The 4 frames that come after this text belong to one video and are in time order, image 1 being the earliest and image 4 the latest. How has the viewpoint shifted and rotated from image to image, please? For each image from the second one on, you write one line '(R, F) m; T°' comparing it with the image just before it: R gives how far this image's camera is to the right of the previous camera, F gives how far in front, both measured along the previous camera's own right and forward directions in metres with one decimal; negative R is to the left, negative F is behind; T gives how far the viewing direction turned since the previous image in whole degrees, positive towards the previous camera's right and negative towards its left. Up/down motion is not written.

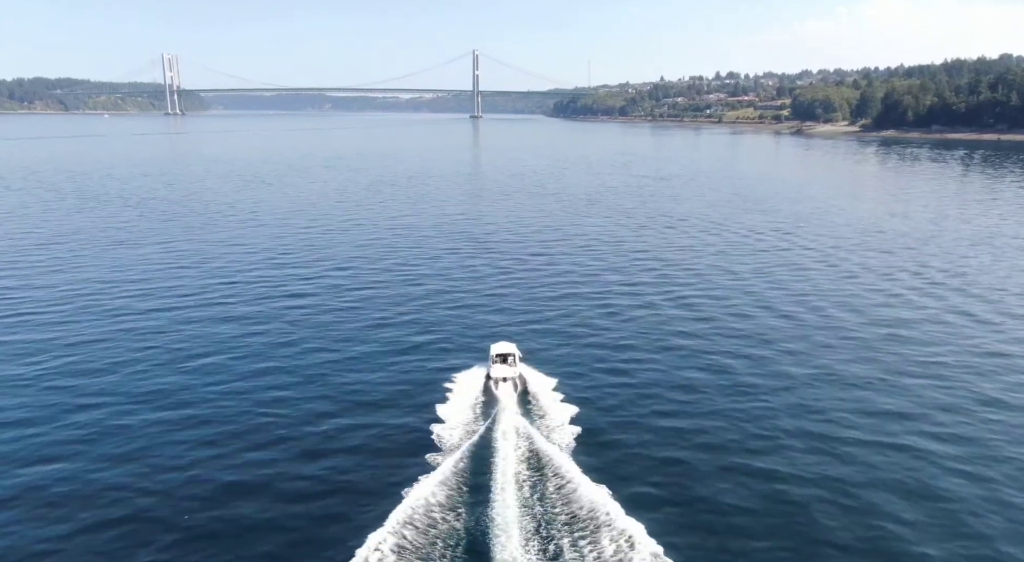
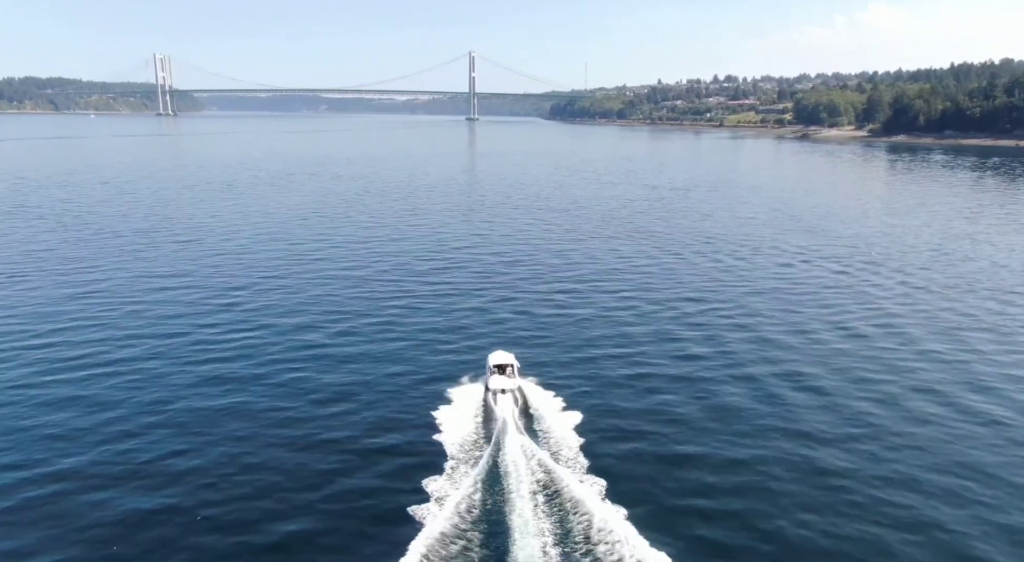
(-0.8, +9.5) m; 0°
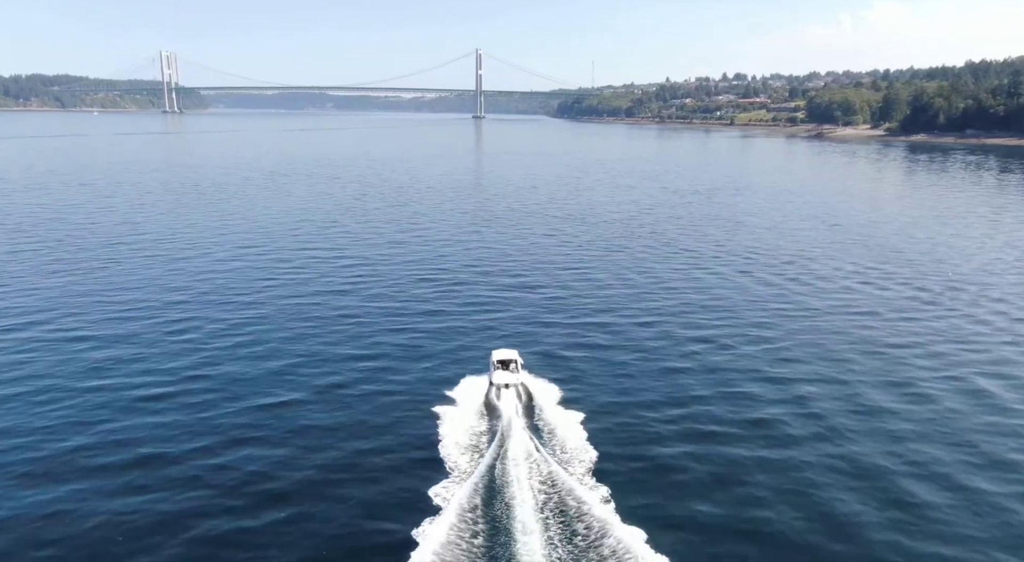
(-0.5, +6.1) m; 0°
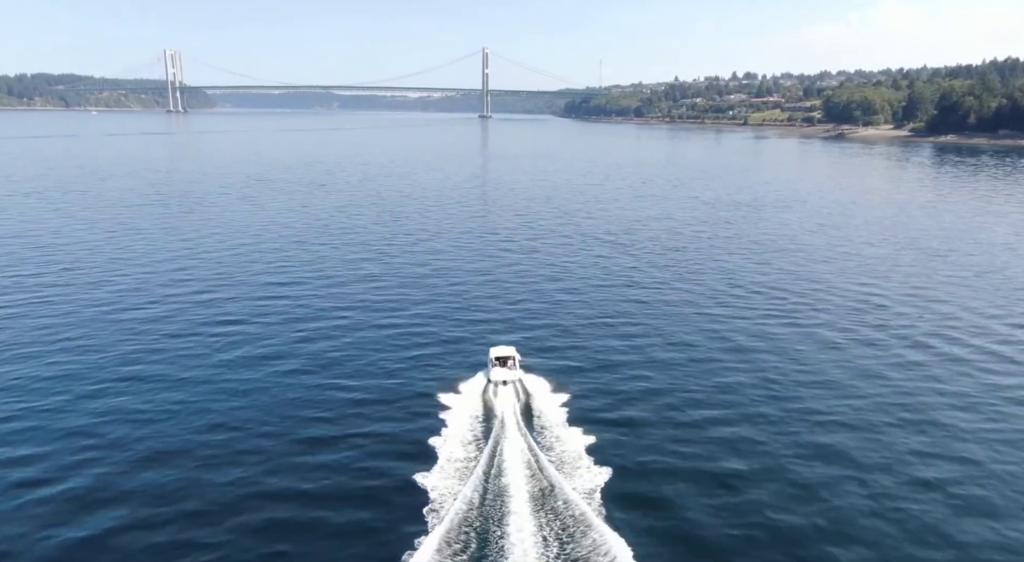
(-0.6, +11.0) m; 0°
